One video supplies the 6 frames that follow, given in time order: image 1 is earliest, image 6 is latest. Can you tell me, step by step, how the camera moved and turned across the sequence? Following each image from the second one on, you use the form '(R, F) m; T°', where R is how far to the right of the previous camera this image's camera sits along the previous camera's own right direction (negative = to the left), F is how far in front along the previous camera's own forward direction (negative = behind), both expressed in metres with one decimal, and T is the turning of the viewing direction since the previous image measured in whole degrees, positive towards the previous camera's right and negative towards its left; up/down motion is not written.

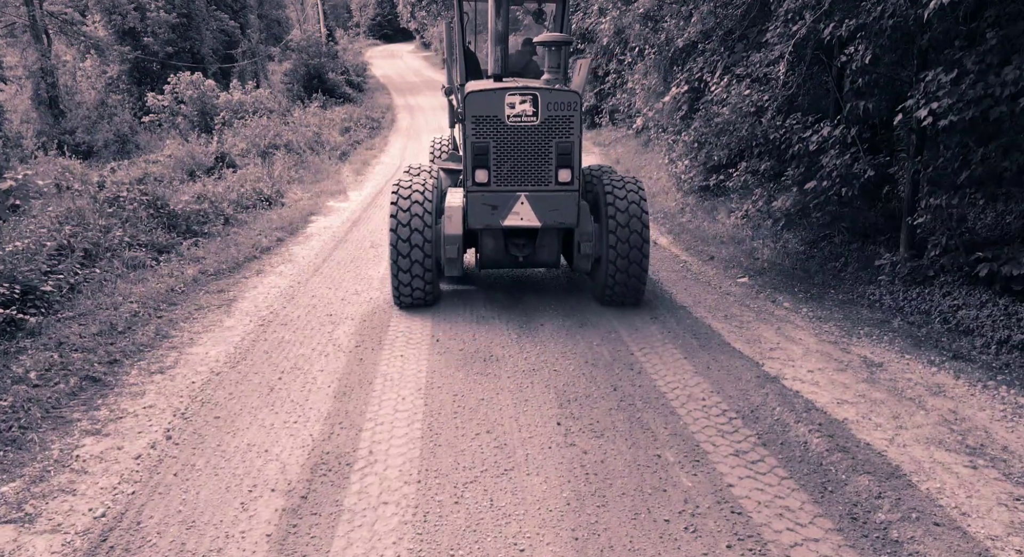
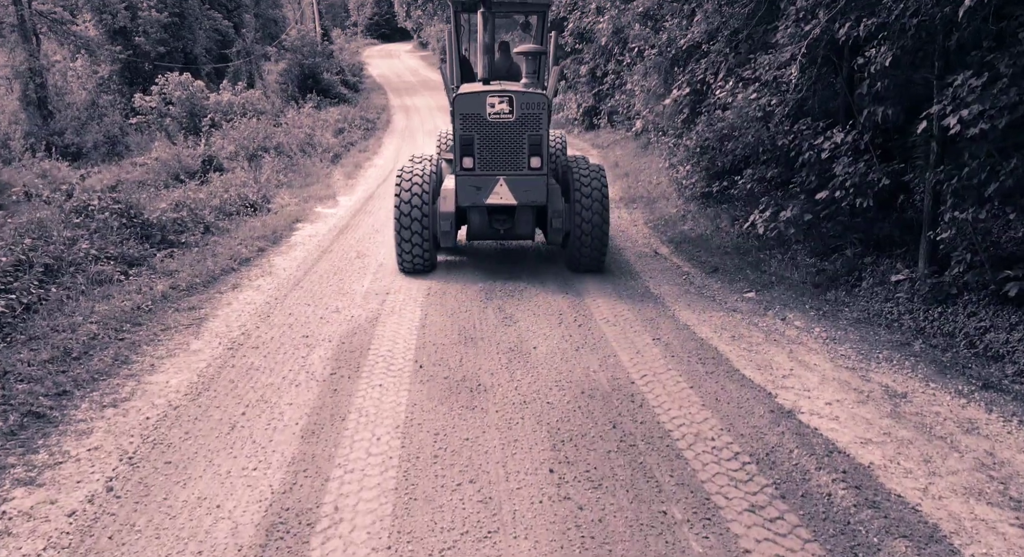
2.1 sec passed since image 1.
(+0.1, +0.5) m; 0°
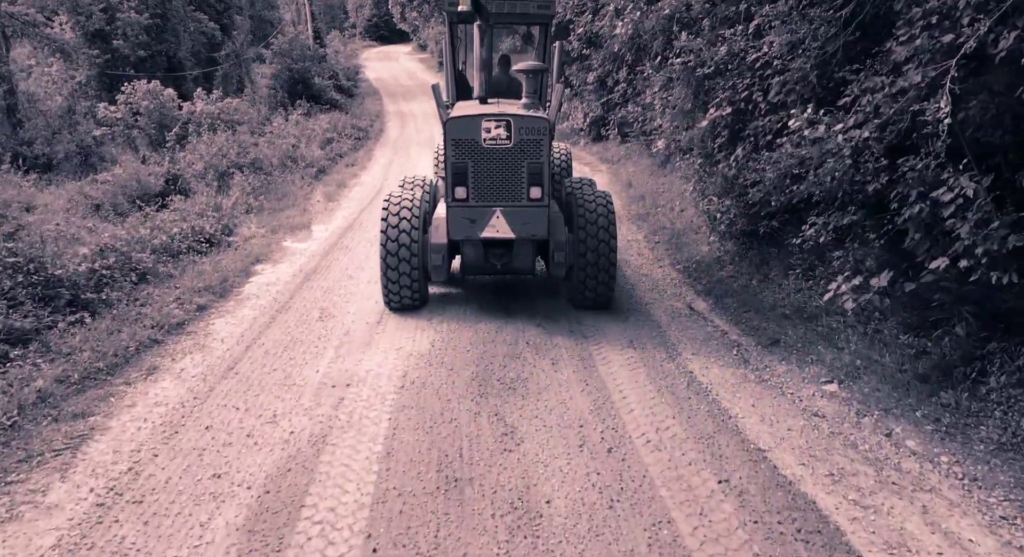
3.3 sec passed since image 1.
(0.0, +1.8) m; 0°
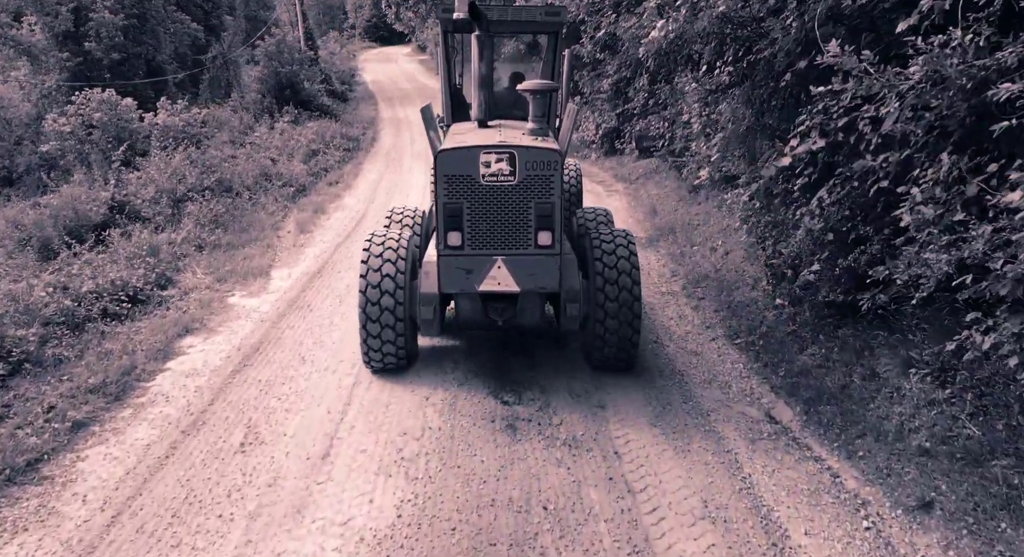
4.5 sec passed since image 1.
(0.0, +2.2) m; 0°
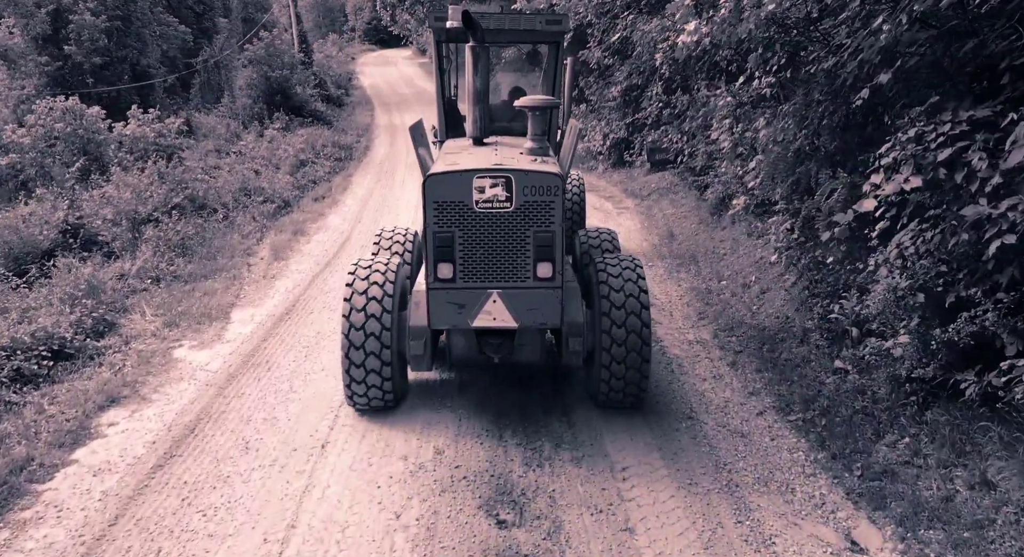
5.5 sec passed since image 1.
(0.0, +1.4) m; 0°
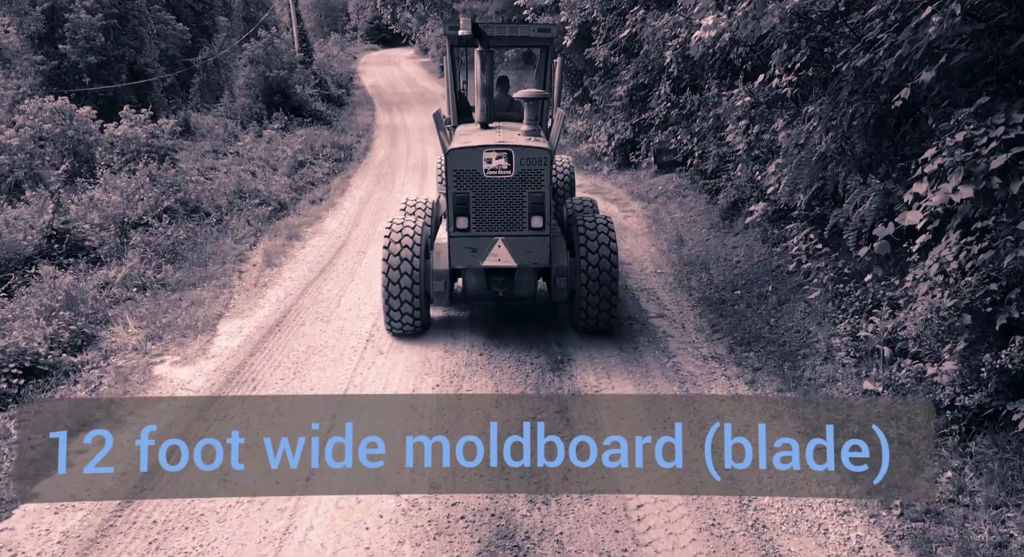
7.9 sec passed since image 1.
(0.0, +0.4) m; 0°
